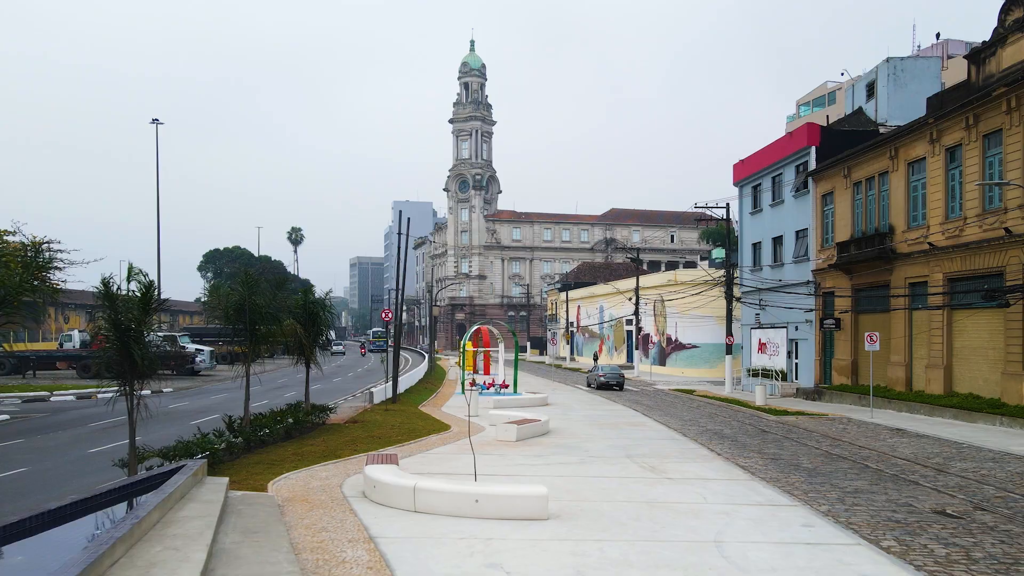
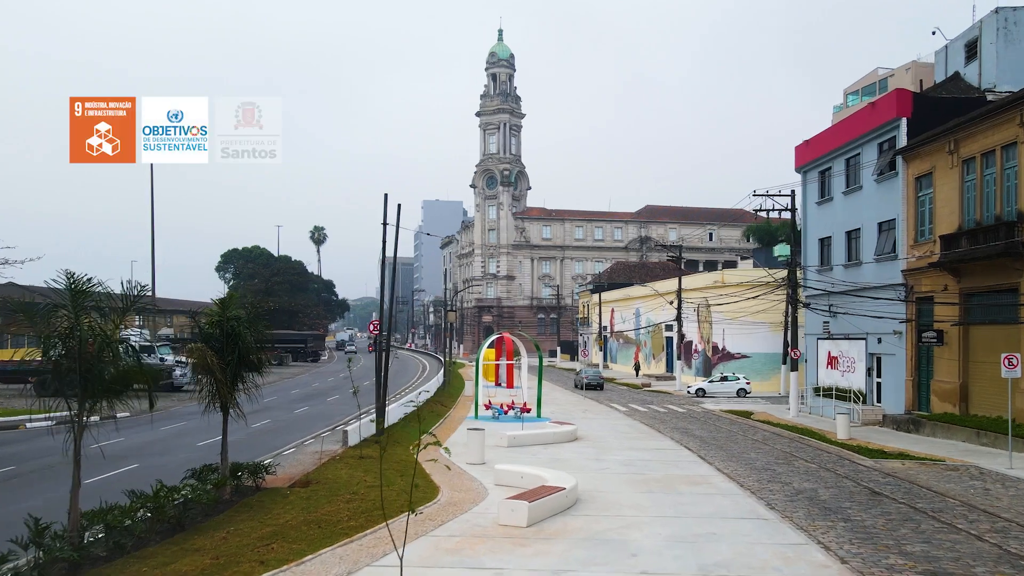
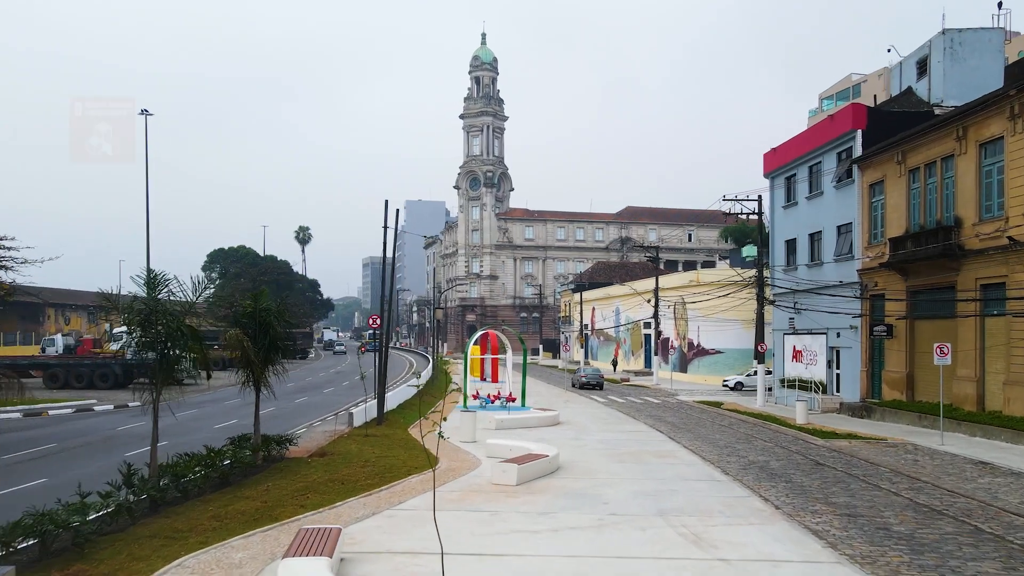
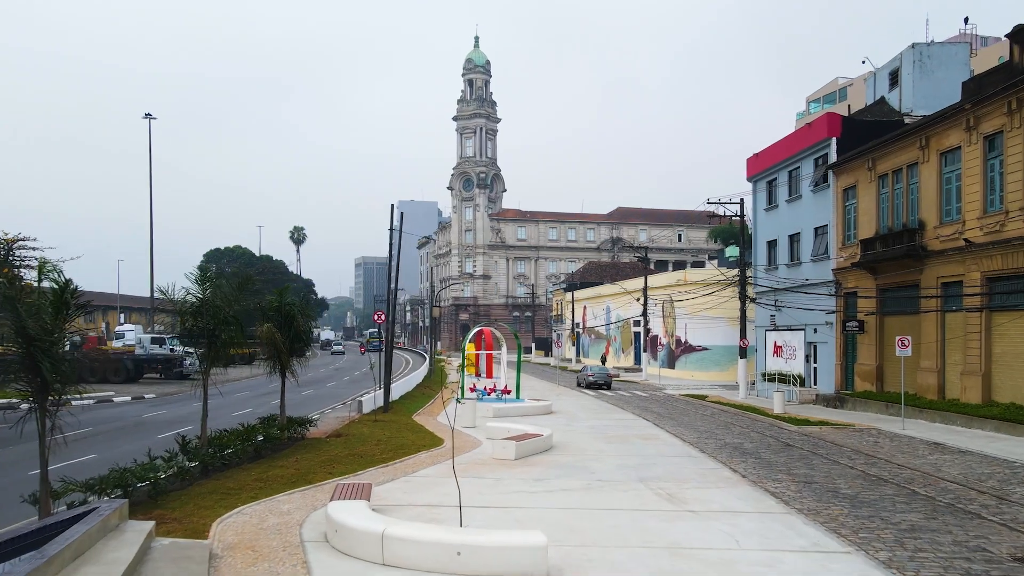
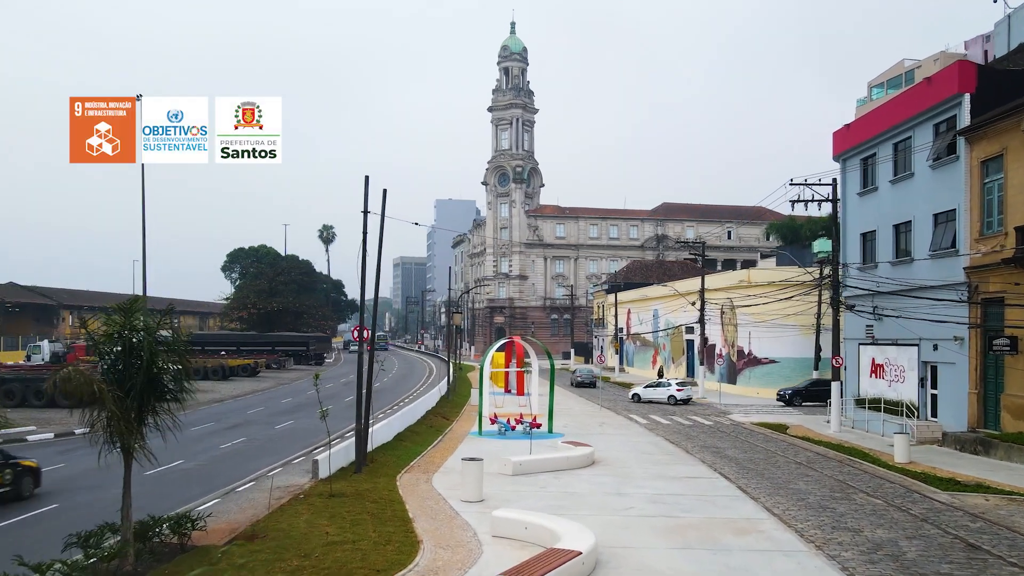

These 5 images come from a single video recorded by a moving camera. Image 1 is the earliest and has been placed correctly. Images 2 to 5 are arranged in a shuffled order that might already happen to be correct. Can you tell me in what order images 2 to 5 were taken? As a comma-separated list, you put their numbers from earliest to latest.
4, 3, 2, 5
